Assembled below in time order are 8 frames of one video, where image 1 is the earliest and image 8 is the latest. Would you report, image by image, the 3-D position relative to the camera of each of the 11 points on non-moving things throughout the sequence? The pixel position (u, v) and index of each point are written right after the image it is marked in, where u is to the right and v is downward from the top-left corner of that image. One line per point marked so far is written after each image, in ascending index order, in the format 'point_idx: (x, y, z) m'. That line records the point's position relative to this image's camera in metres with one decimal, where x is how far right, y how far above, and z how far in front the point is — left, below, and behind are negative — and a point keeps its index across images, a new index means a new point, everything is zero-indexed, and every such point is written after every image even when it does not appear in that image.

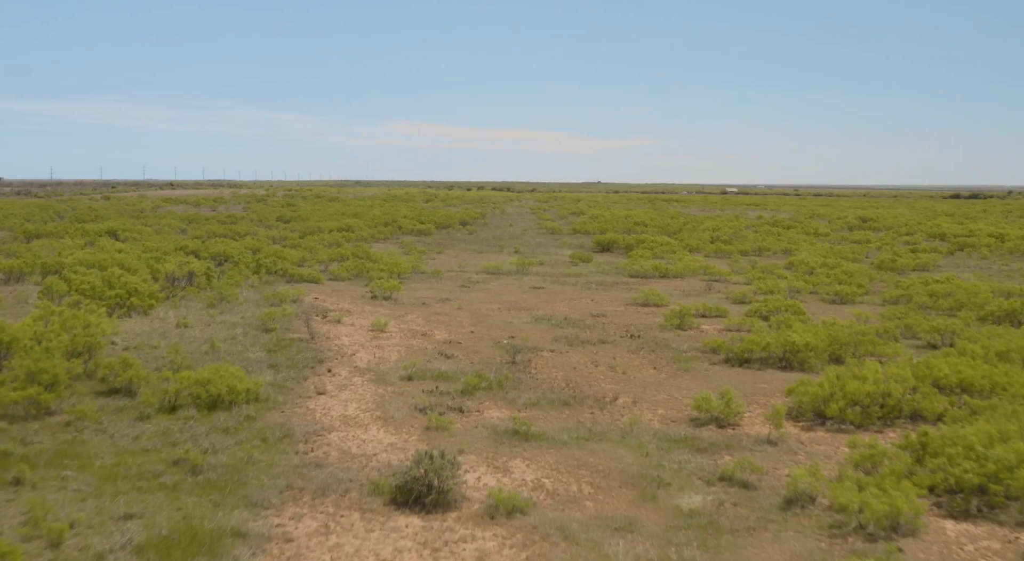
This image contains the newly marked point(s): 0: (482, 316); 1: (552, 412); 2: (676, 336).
0: (-0.7, -0.9, +19.8) m
1: (+0.6, -1.9, +11.6) m
2: (+3.6, -1.2, +17.5) m
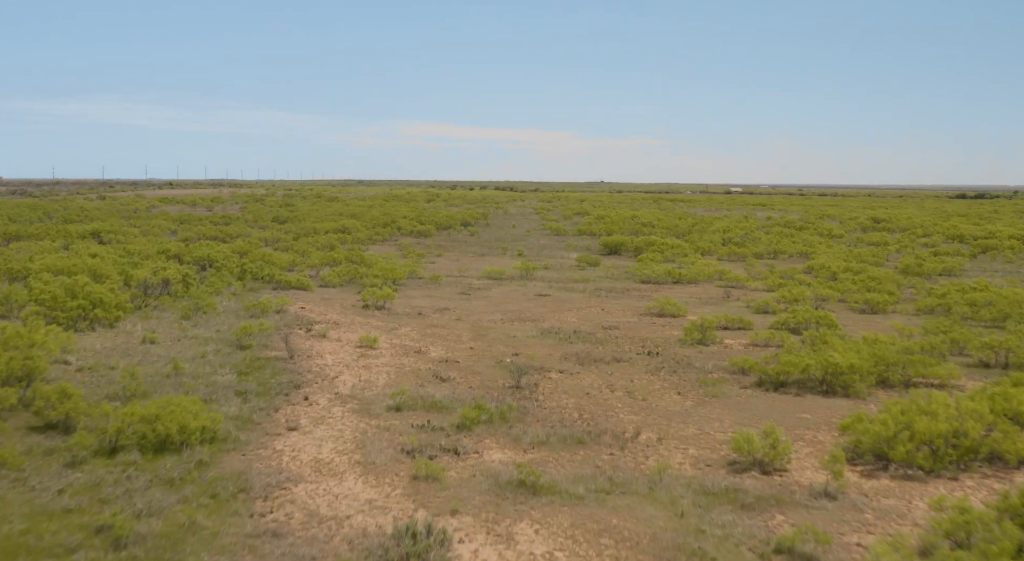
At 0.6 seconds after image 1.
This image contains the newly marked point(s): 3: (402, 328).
0: (-0.6, -1.1, +18.0) m
1: (+0.6, -2.1, +9.8) m
2: (+3.6, -1.4, +15.7) m
3: (-2.4, -1.1, +17.6) m
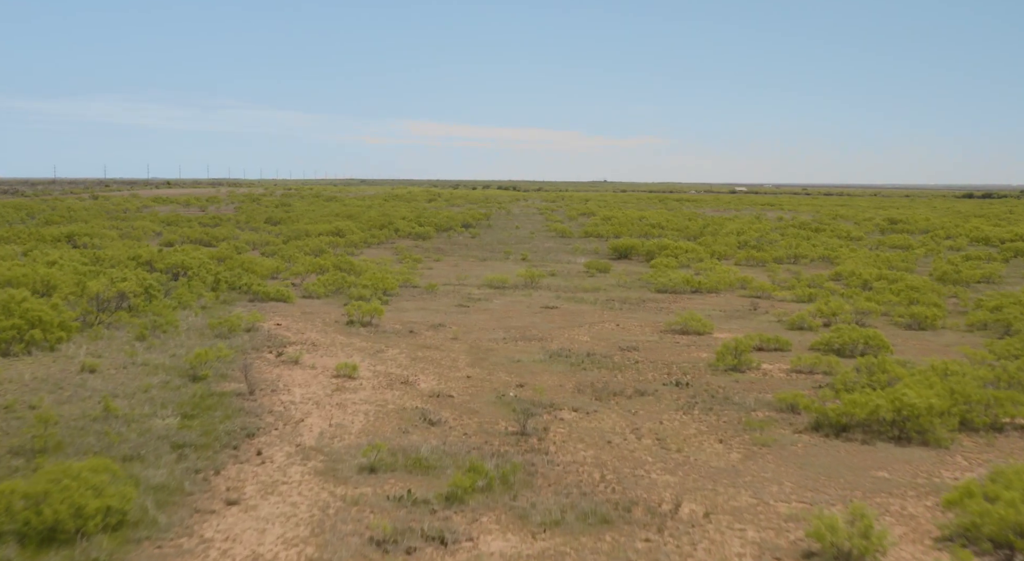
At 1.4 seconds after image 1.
0: (-0.6, -1.4, +15.7) m
1: (+0.7, -2.4, +7.5) m
2: (+3.7, -1.7, +13.4) m
3: (-2.4, -1.3, +15.3) m
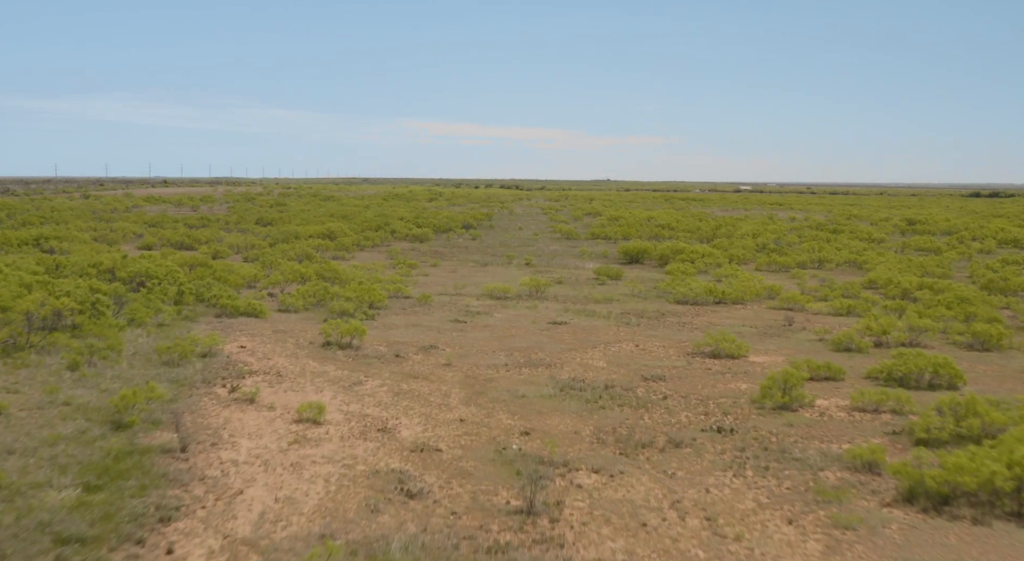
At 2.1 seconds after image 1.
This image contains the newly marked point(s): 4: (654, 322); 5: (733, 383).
0: (-0.5, -1.6, +13.2) m
1: (+0.7, -2.7, +5.0) m
2: (+3.8, -2.0, +10.9) m
3: (-2.3, -1.6, +12.8) m
4: (+3.4, -1.0, +19.2) m
5: (+3.7, -1.7, +13.4) m
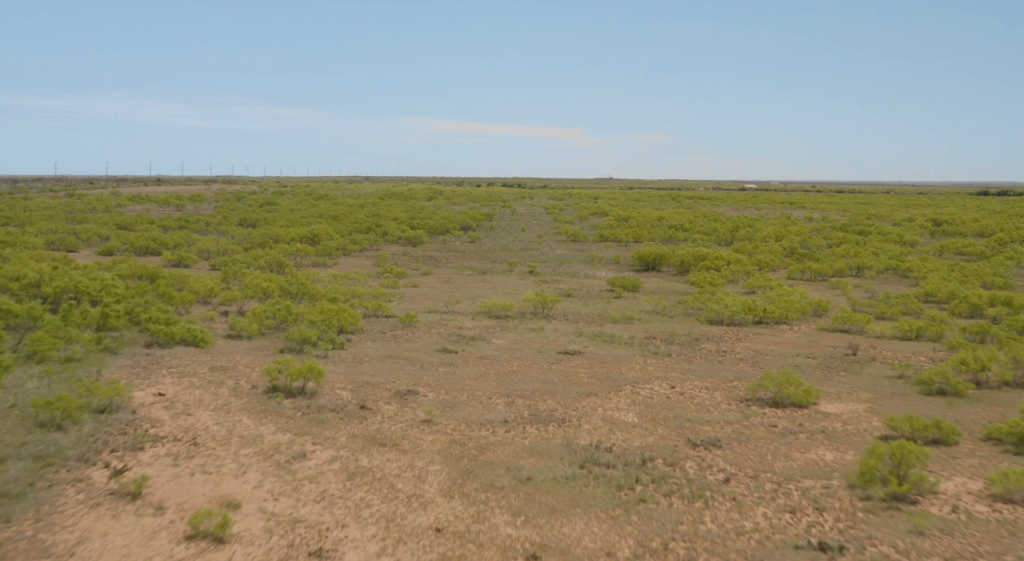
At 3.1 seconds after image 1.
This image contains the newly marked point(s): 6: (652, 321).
0: (-0.5, -2.0, +9.7) m
1: (+0.7, -3.1, +1.5) m
2: (+3.8, -2.4, +7.3) m
3: (-2.3, -2.0, +9.3) m
4: (+3.4, -1.4, +15.6) m
5: (+3.7, -2.1, +9.9) m
6: (+3.2, -0.9, +18.6) m
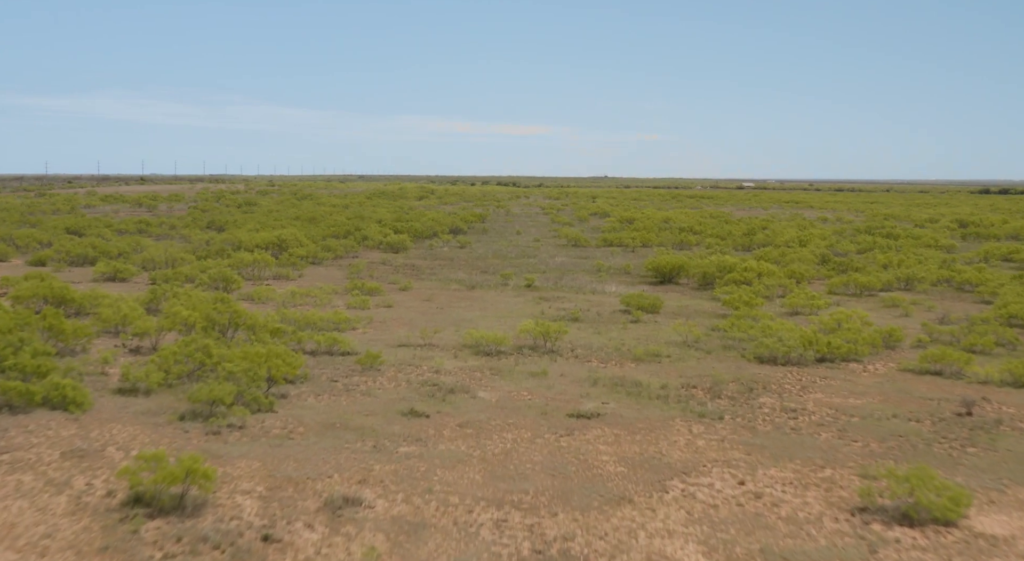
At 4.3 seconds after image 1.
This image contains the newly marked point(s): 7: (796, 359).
0: (-0.6, -2.5, +5.6) m
1: (+0.7, -3.6, -2.7) m
2: (+3.7, -2.9, +3.2) m
3: (-2.4, -2.5, +5.2) m
4: (+3.3, -1.8, +11.5) m
5: (+3.6, -2.5, +5.8) m
6: (+3.1, -1.4, +14.5) m
7: (+5.1, -1.4, +14.4) m
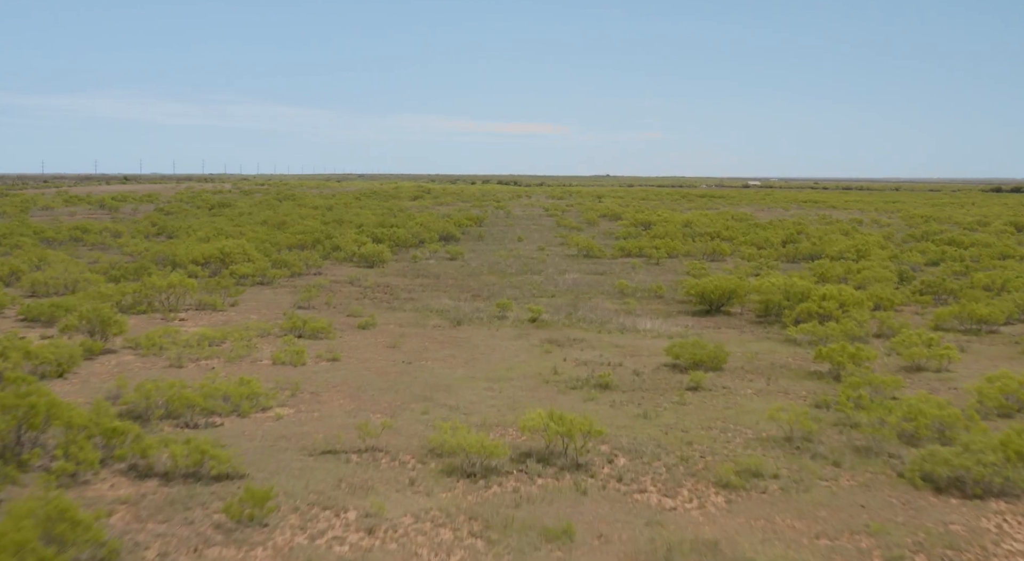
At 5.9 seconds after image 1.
0: (-0.6, -3.2, -0.5) m
1: (+0.6, -4.3, -8.7) m
2: (+3.7, -3.6, -2.8) m
3: (-2.4, -3.2, -0.9) m
4: (+3.3, -2.6, +5.5) m
5: (+3.6, -3.3, -0.2) m
6: (+3.1, -2.1, +8.5) m
7: (+5.1, -2.1, +8.4) m
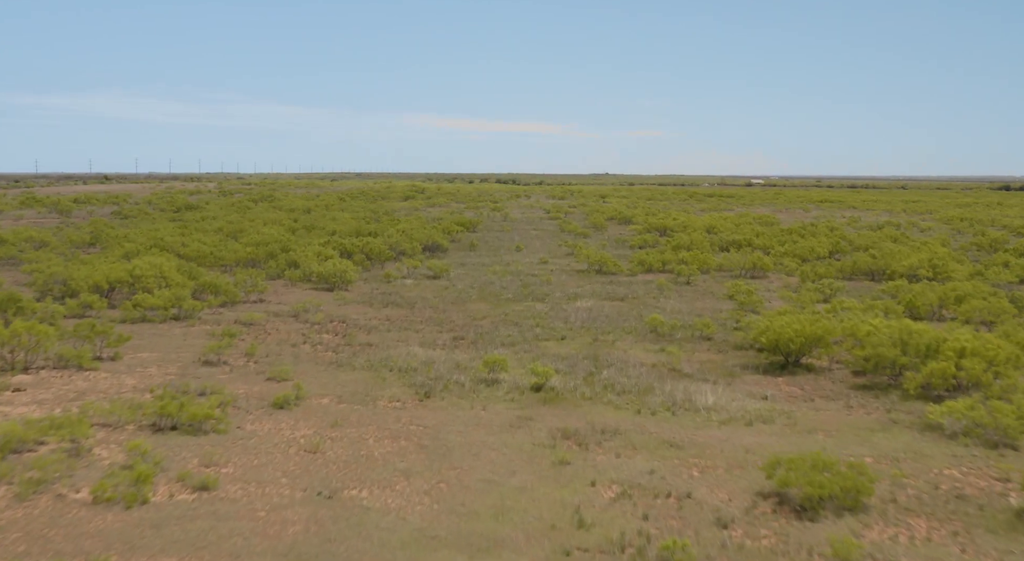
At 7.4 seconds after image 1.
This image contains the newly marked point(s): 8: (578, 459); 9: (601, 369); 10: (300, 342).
0: (-0.7, -4.0, -6.1) m
1: (+0.6, -5.1, -14.3) m
2: (+3.6, -4.4, -8.4) m
3: (-2.4, -4.0, -6.5) m
4: (+3.2, -3.3, -0.1) m
5: (+3.5, -4.0, -5.9) m
6: (+3.0, -2.9, +2.8) m
7: (+5.0, -2.9, +2.8) m
8: (+0.8, -2.0, +9.2) m
9: (+1.4, -1.4, +13.0) m
10: (-4.0, -1.2, +15.3) m
